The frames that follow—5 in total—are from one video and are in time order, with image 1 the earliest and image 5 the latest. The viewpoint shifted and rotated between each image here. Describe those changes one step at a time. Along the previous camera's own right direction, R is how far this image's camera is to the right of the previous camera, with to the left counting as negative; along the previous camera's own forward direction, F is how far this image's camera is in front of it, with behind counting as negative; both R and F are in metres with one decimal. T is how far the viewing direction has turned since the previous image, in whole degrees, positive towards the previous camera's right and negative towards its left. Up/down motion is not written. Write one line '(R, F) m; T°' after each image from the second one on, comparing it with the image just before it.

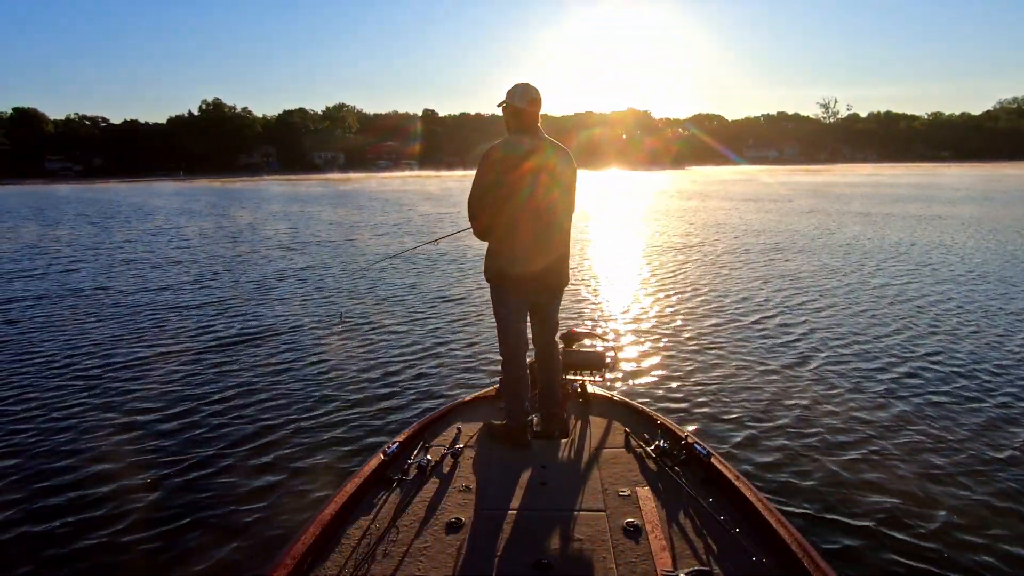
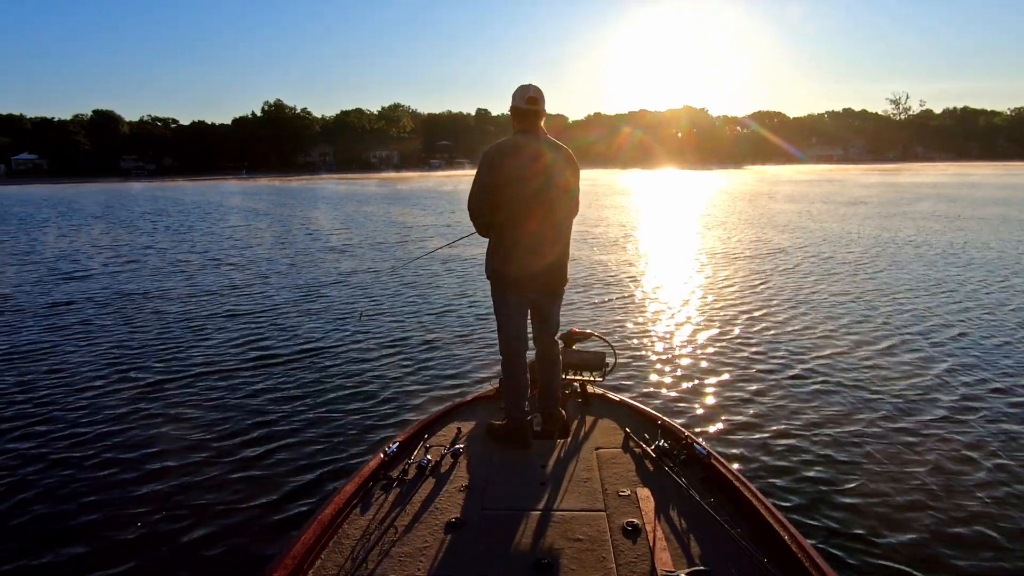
(+2.8, 0.0) m; -1°
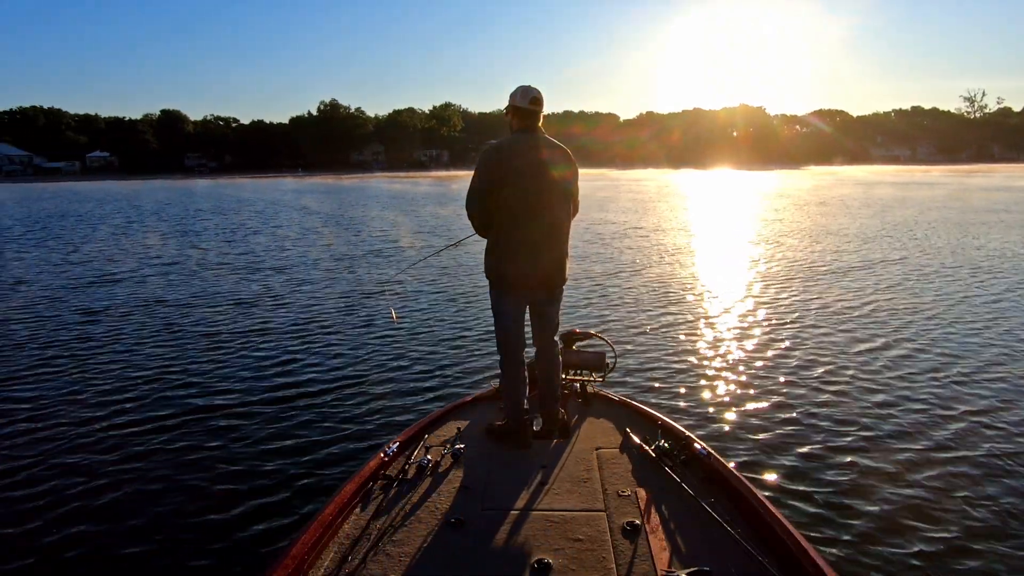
(+2.4, -0.4) m; -1°
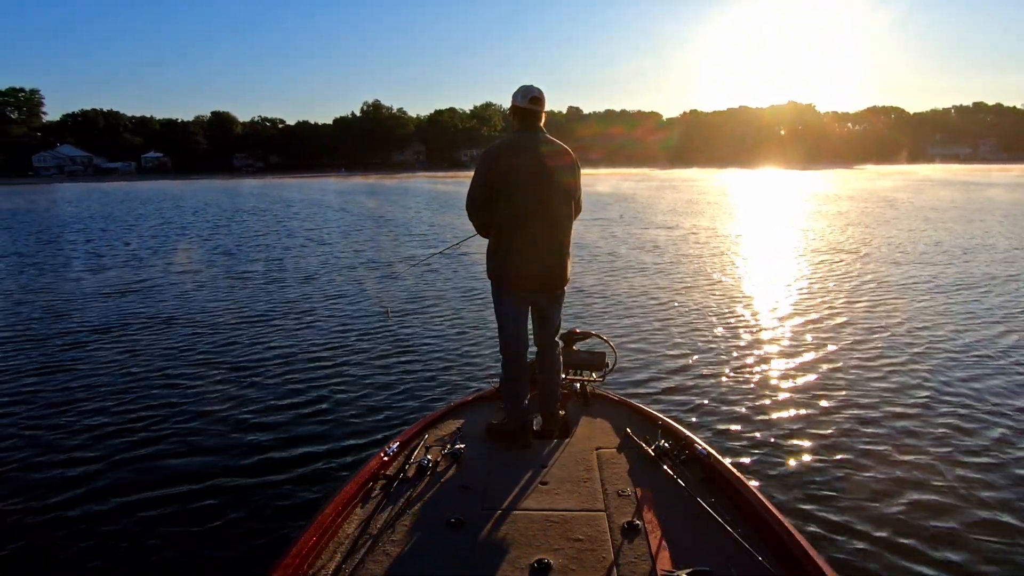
(+1.6, -0.2) m; -1°
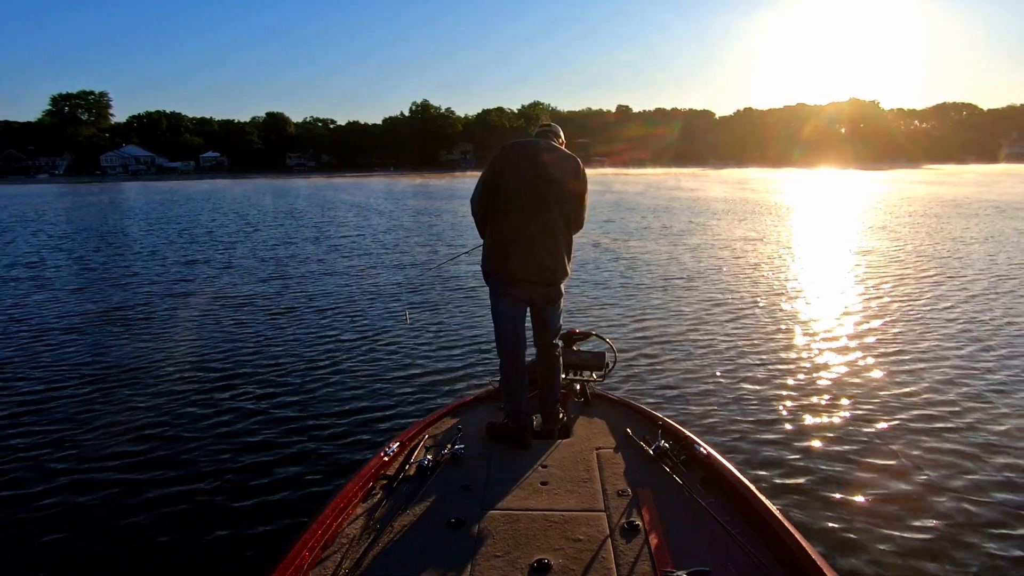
(+1.5, -0.4) m; -1°
